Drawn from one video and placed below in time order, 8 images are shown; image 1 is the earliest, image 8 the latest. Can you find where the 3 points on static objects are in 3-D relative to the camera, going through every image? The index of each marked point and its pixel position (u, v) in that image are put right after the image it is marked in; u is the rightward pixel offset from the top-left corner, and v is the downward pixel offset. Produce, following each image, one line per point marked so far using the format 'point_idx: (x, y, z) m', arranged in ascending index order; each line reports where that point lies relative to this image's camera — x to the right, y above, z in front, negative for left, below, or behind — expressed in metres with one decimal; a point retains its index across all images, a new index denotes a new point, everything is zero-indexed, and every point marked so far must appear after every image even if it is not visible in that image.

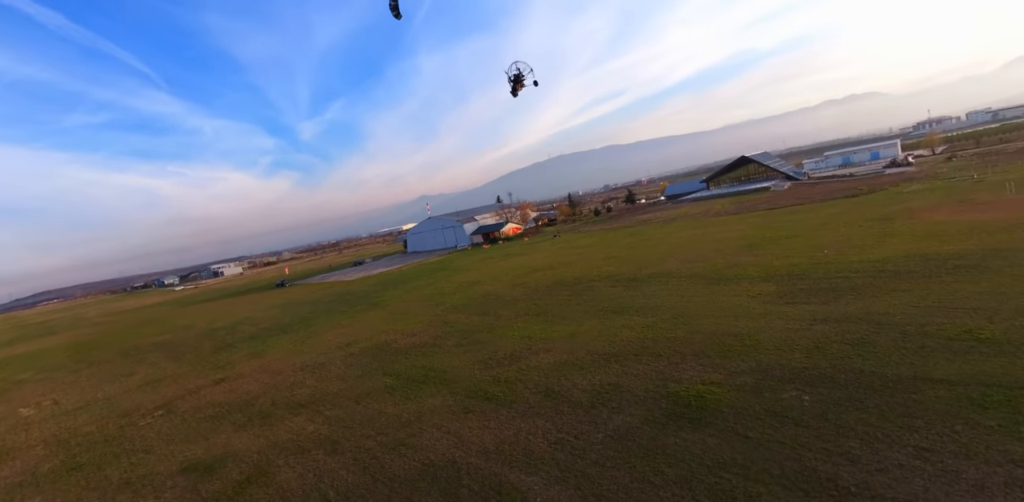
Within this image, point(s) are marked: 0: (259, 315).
0: (-11.0, -2.5, +18.4) m
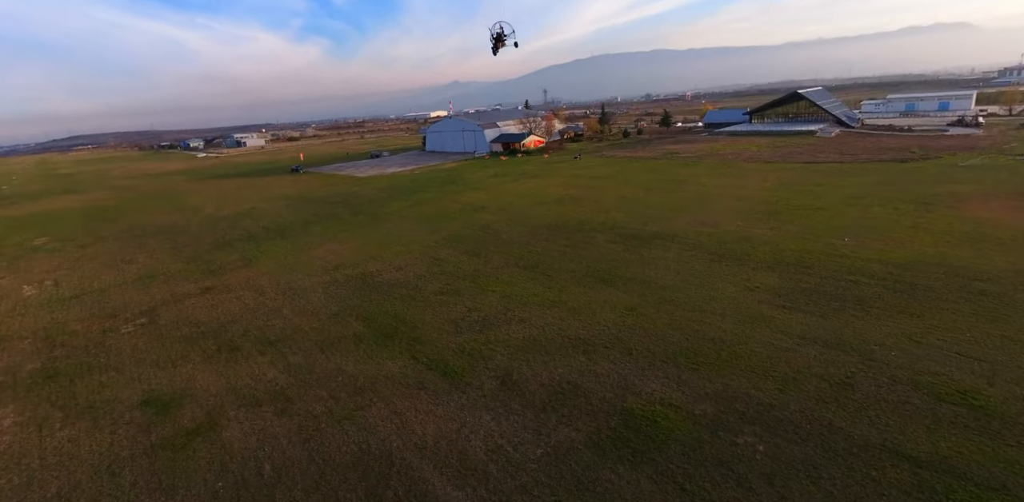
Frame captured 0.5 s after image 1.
0: (-10.9, +2.2, +18.4) m
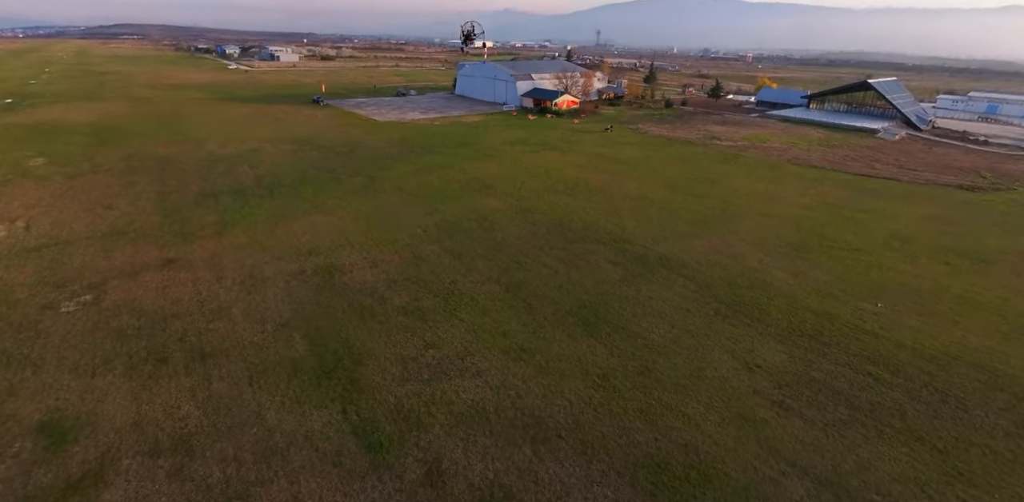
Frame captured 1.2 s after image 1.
0: (-10.2, +4.5, +17.5) m
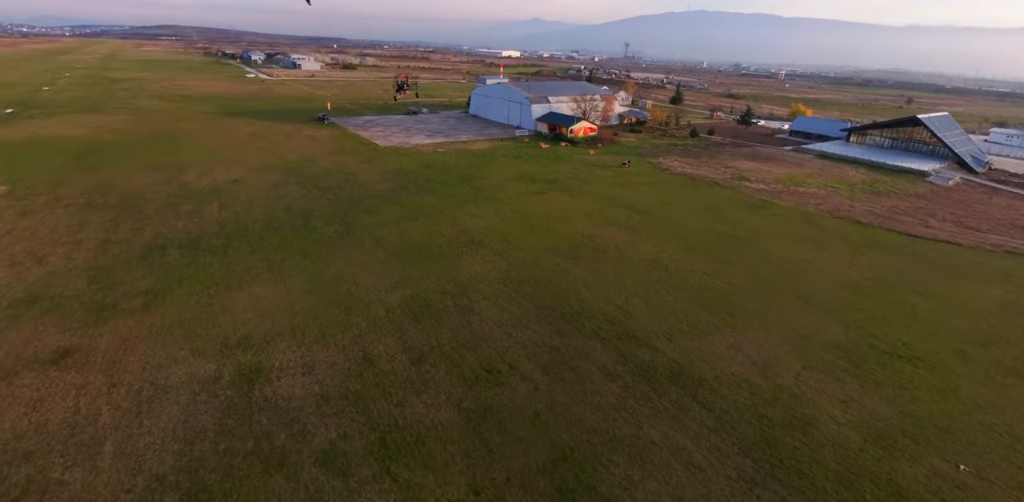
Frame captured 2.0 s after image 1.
0: (-10.1, +3.0, +16.3) m
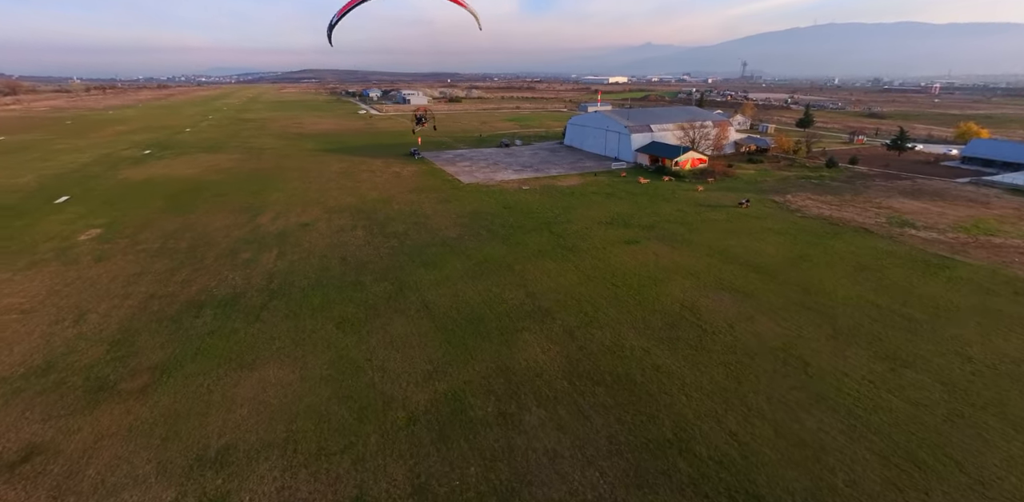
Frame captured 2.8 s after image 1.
0: (-7.1, +1.4, +16.1) m
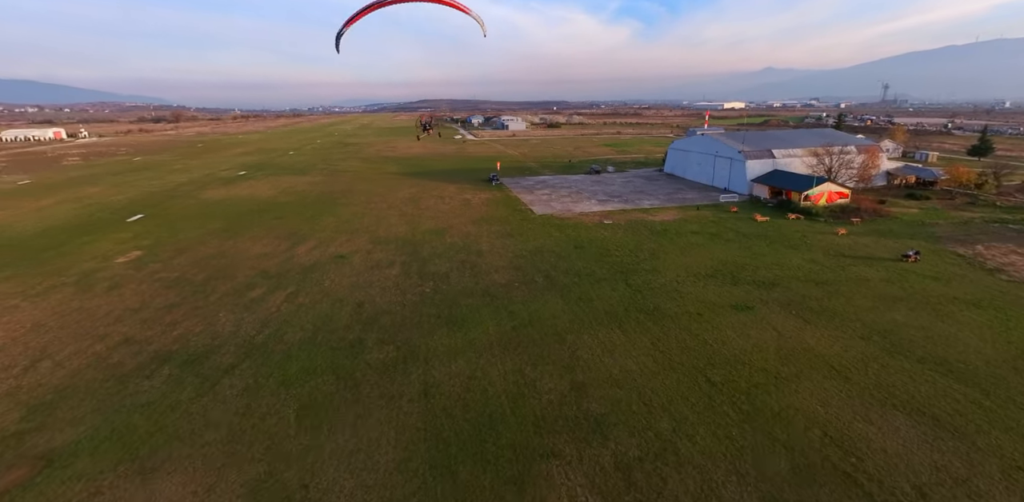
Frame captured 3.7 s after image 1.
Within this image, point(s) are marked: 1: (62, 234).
0: (-4.9, +0.2, +14.5) m
1: (-15.0, +0.4, +14.2) m
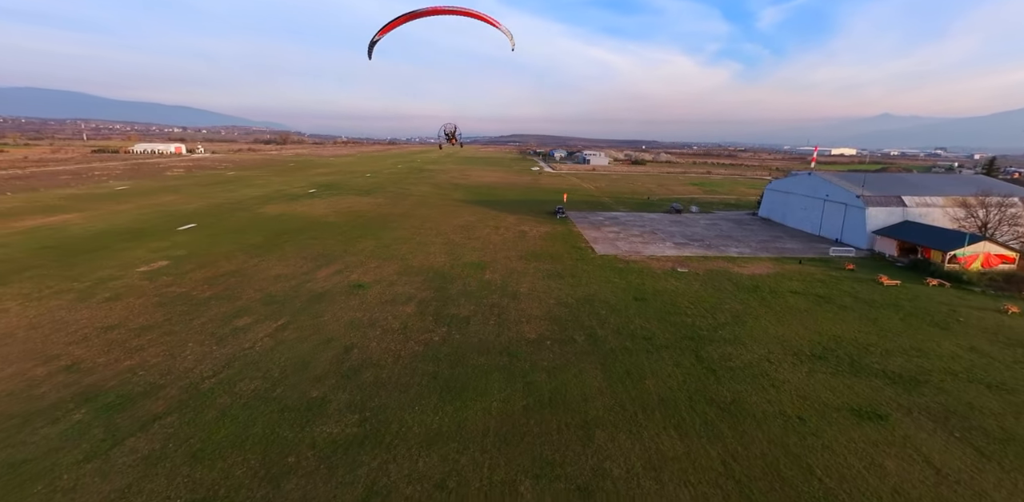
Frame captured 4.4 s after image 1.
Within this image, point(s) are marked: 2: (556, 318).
0: (-3.5, -0.7, +12.9) m
1: (-13.5, +0.3, +14.5) m
2: (+1.1, -1.7, +10.5) m
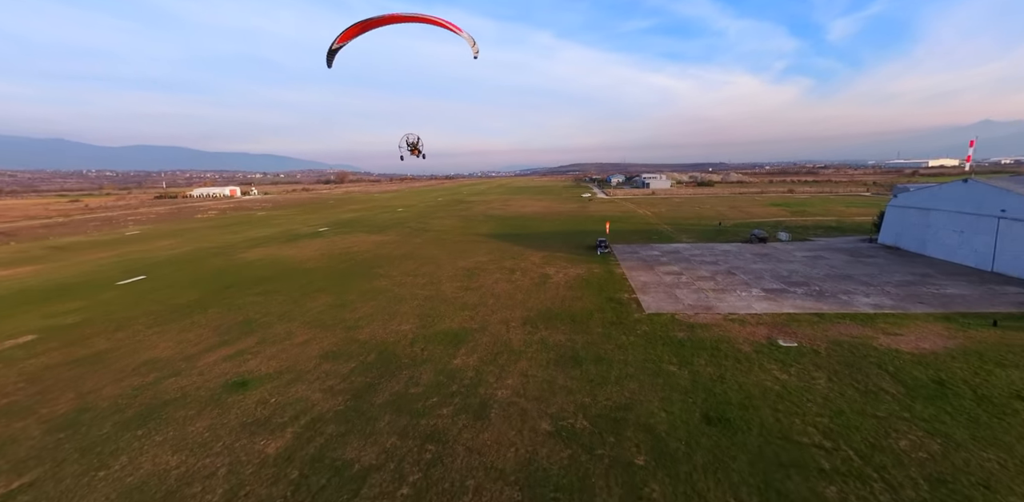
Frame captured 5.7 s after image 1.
0: (-3.9, -2.1, +8.5) m
1: (-13.5, -1.5, +11.5) m
2: (+0.4, -2.8, +5.4) m
